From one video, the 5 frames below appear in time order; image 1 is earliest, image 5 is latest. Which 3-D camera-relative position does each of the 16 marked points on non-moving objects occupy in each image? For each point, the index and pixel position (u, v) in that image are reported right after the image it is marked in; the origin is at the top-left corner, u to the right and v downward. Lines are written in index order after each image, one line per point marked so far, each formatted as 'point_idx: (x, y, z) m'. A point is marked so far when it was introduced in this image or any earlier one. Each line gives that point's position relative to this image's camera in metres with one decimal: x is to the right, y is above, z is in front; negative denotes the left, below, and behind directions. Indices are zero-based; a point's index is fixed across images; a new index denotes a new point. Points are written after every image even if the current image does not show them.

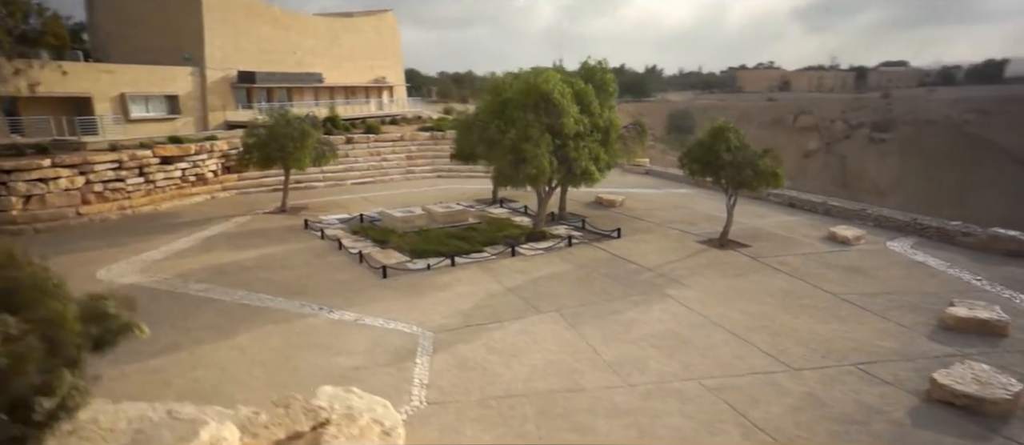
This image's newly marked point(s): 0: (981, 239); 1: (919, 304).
0: (+10.5, -0.4, +11.9) m
1: (+6.0, -1.3, +7.9) m
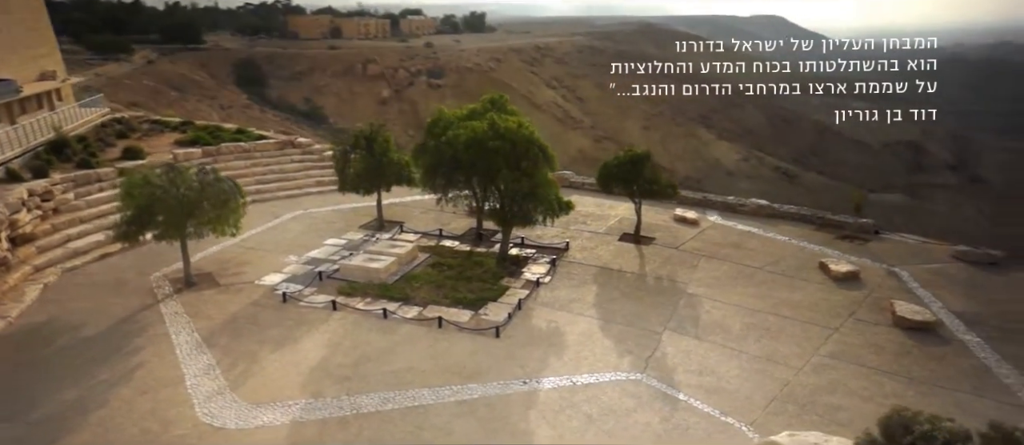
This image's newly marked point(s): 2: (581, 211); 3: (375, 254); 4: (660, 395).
0: (+8.2, +0.5, +18.8) m
1: (+7.0, -1.2, +13.1) m
2: (+2.3, +0.4, +18.5) m
3: (-3.2, -0.7, +12.9) m
4: (+2.1, -2.4, +7.6) m
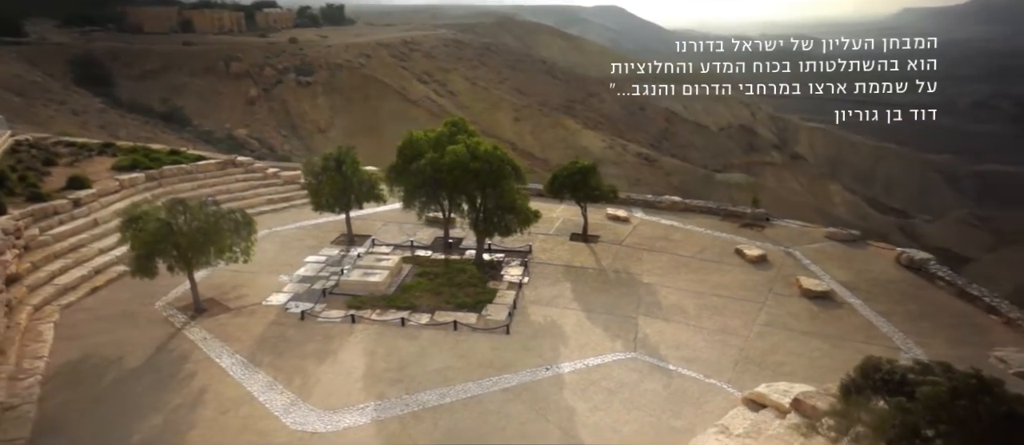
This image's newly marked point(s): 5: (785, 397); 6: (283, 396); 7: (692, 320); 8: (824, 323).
0: (+6.4, +0.8, +21.9) m
1: (+6.3, -1.0, +16.0) m
2: (+0.7, +0.3, +20.4) m
3: (-3.7, -1.1, +14.0) m
4: (+2.5, -2.6, +9.8) m
5: (+4.2, -2.7, +8.2) m
6: (-3.7, -2.8, +8.8) m
7: (+3.8, -2.1, +11.8) m
8: (+6.5, -2.1, +11.6) m
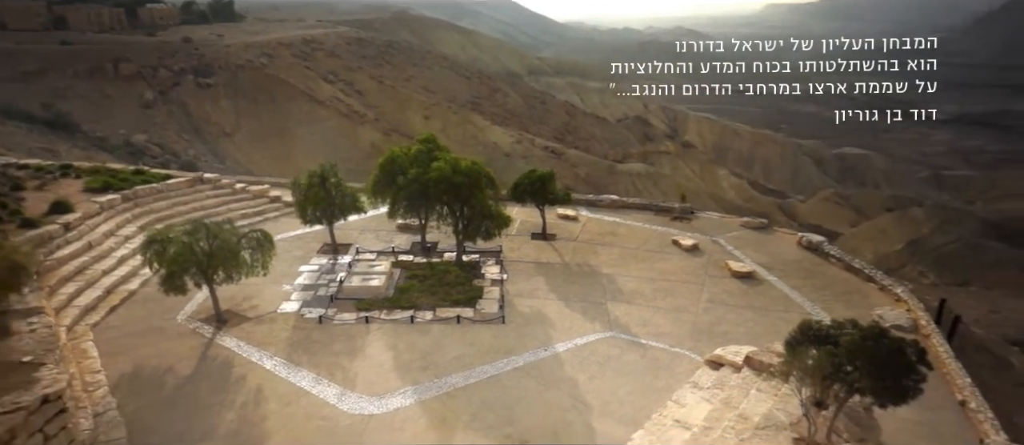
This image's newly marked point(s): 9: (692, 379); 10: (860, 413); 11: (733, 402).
0: (+4.6, +0.9, +24.6) m
1: (+5.4, -0.9, +18.9) m
2: (-0.8, +0.2, +22.4) m
3: (-4.2, -1.4, +15.5) m
4: (+2.6, -2.6, +12.2) m
5: (+4.5, -2.6, +10.9) m
6: (-3.4, -3.1, +10.4) m
7: (+3.6, -2.1, +14.3) m
8: (+6.3, -2.0, +14.5) m
9: (+3.5, -3.0, +10.6) m
10: (+5.9, -3.2, +9.3) m
11: (+3.8, -3.1, +9.5) m
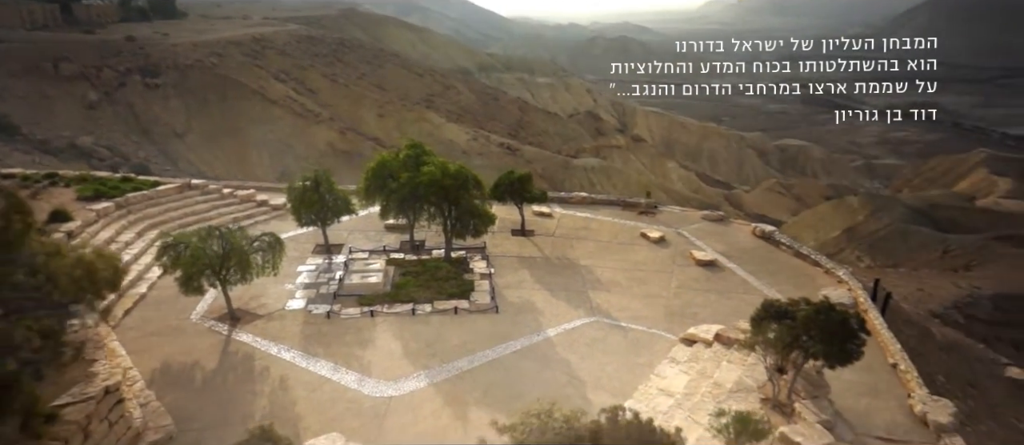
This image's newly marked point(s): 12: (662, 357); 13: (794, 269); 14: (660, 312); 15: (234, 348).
0: (+3.6, +1.2, +26.2) m
1: (+4.8, -0.7, +20.5) m
2: (-1.7, +0.3, +23.7) m
3: (-4.5, -1.5, +16.5) m
4: (+2.5, -2.5, +13.7) m
5: (+4.4, -2.5, +12.5) m
6: (-3.4, -3.1, +11.5) m
7: (+3.3, -1.9, +15.9) m
8: (+6.0, -1.8, +16.3) m
9: (+3.5, -2.9, +12.1) m
10: (+6.0, -3.1, +11.0) m
11: (+3.9, -3.0, +11.1) m
12: (+3.3, -3.0, +12.3) m
13: (+9.3, -1.5, +18.2) m
14: (+3.9, -2.3, +14.5) m
15: (-6.2, -2.8, +12.3) m
